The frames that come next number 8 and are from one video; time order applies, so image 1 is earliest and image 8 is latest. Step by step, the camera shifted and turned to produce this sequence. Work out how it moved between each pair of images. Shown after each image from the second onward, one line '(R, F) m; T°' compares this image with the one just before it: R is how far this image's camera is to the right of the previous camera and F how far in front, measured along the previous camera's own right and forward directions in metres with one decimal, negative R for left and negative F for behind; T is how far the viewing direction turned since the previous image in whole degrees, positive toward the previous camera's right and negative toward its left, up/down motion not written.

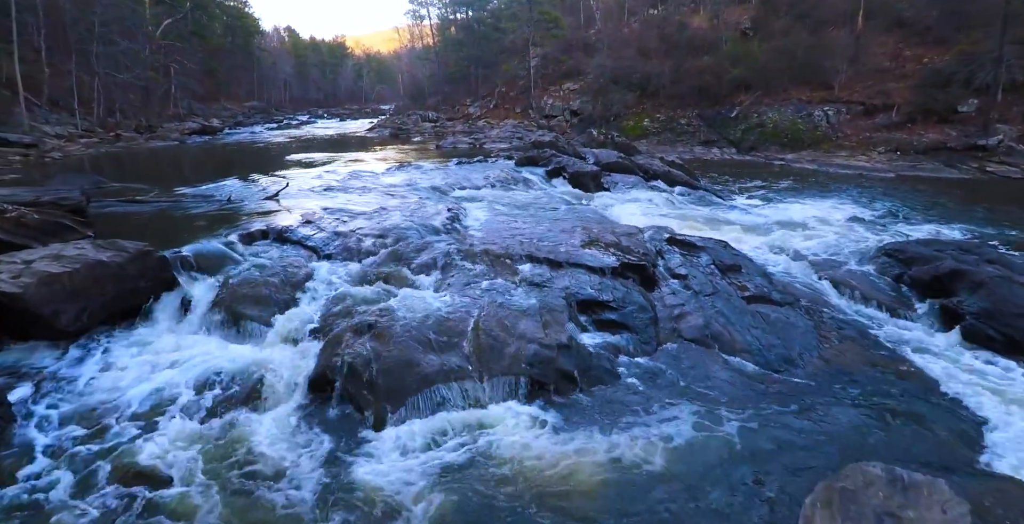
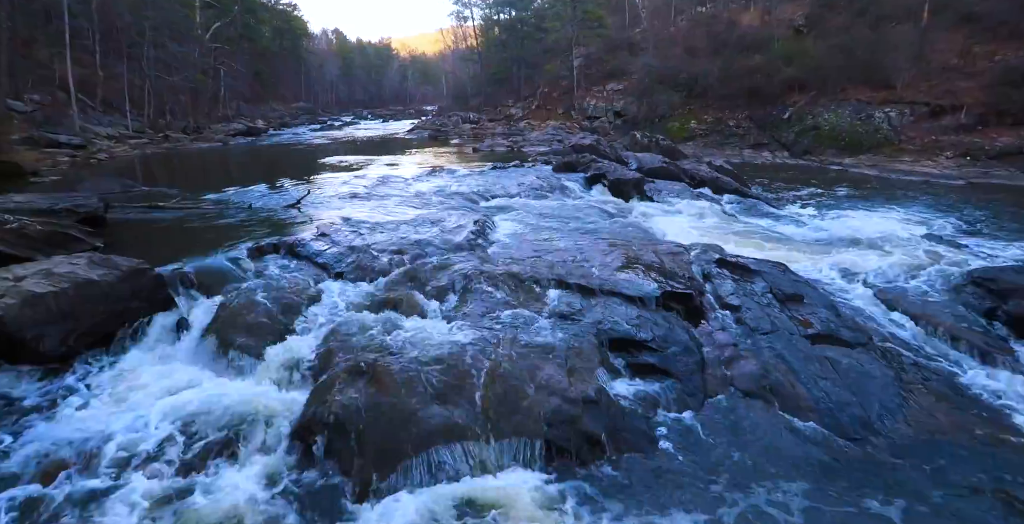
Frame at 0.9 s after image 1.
(+0.2, +0.9) m; -4°
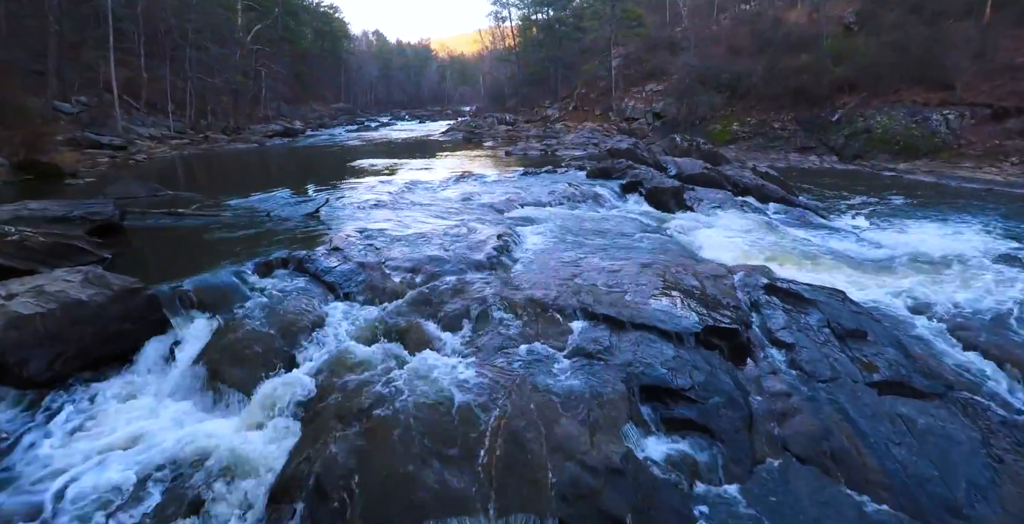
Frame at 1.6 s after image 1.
(+0.2, +0.7) m; -4°
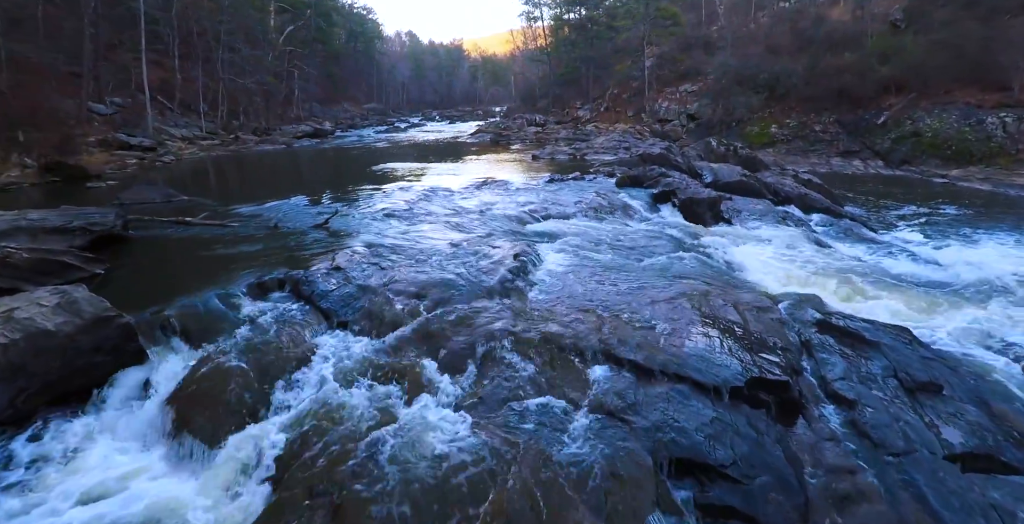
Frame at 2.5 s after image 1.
(+0.2, +0.8) m; -3°
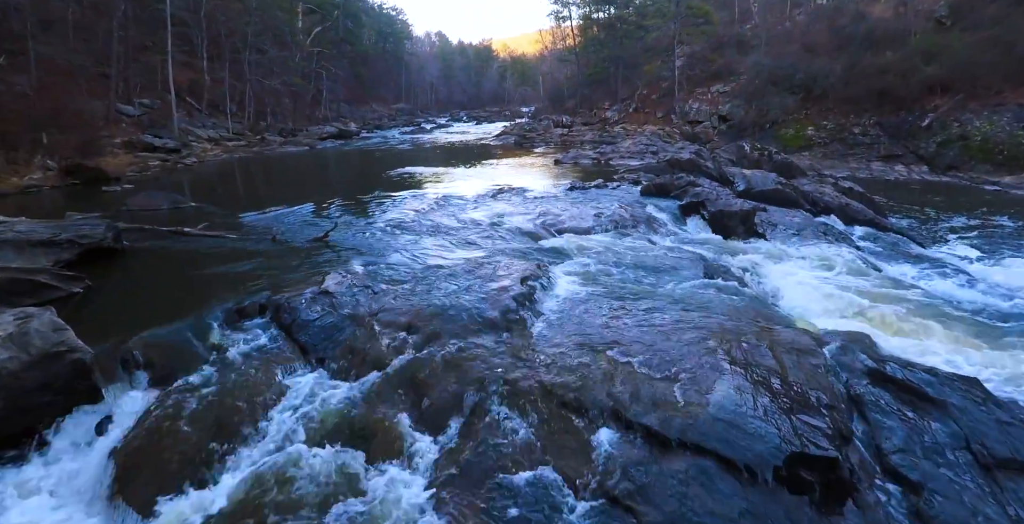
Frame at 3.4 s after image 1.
(+0.3, +0.8) m; -3°
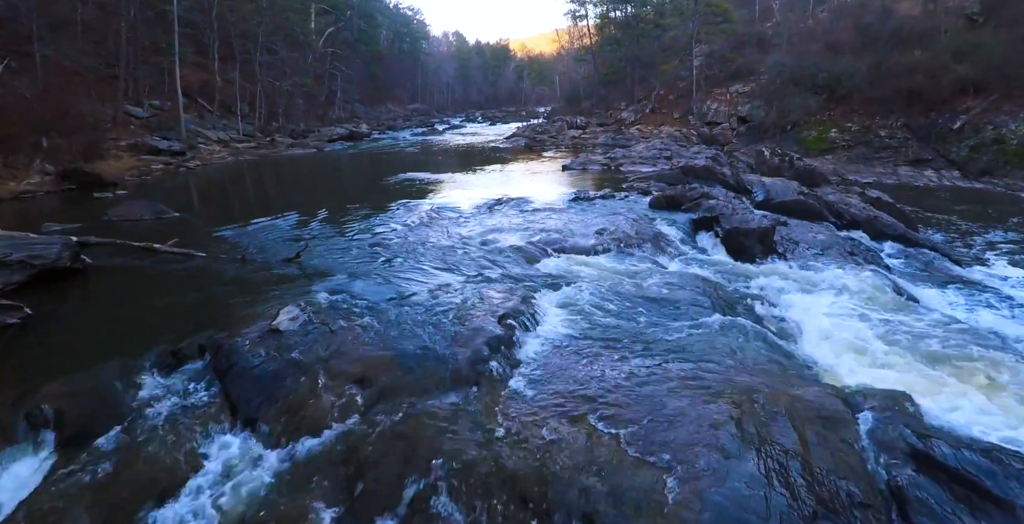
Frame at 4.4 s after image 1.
(+0.4, +0.9) m; -2°
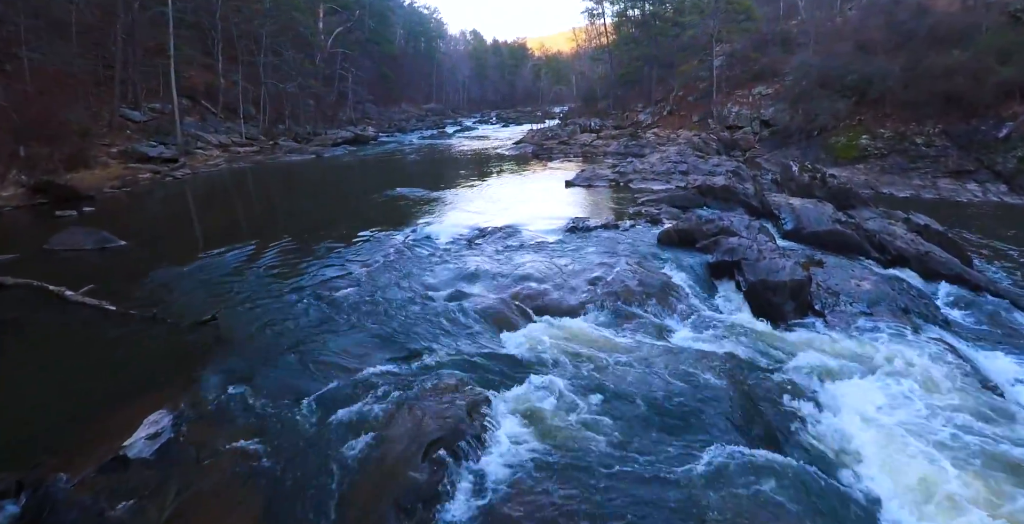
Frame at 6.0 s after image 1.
(+0.7, +1.8) m; -2°
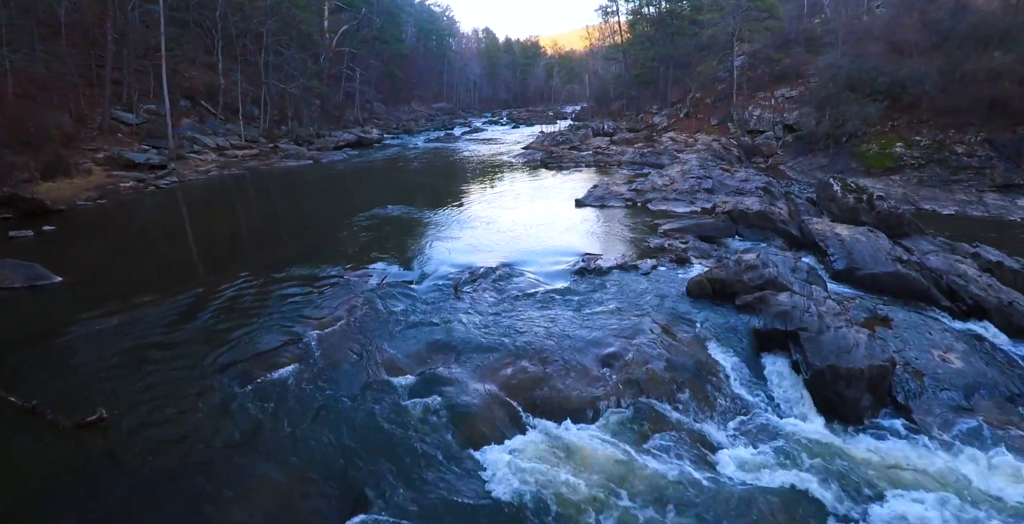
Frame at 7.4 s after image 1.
(+0.2, +1.9) m; -1°
